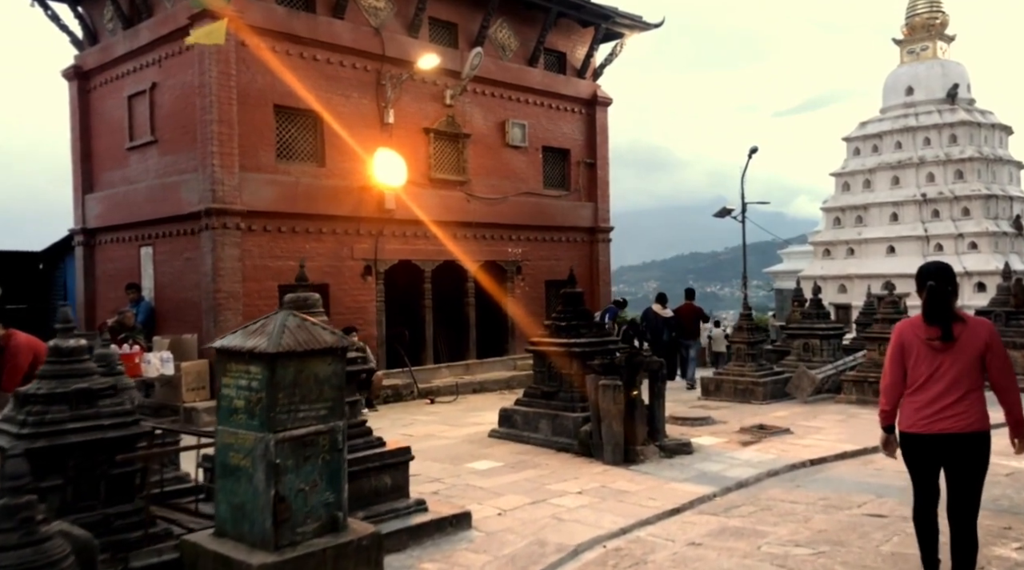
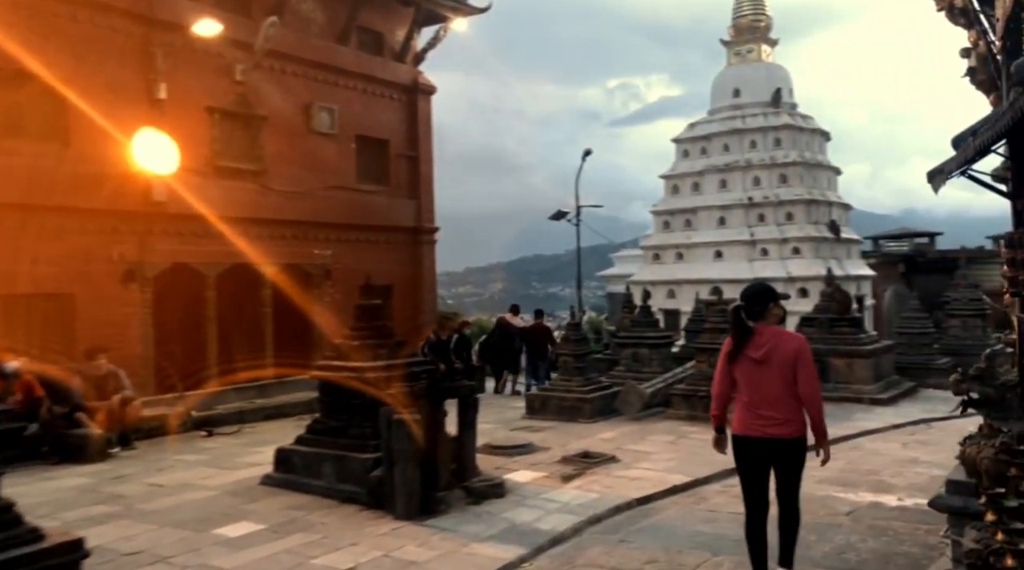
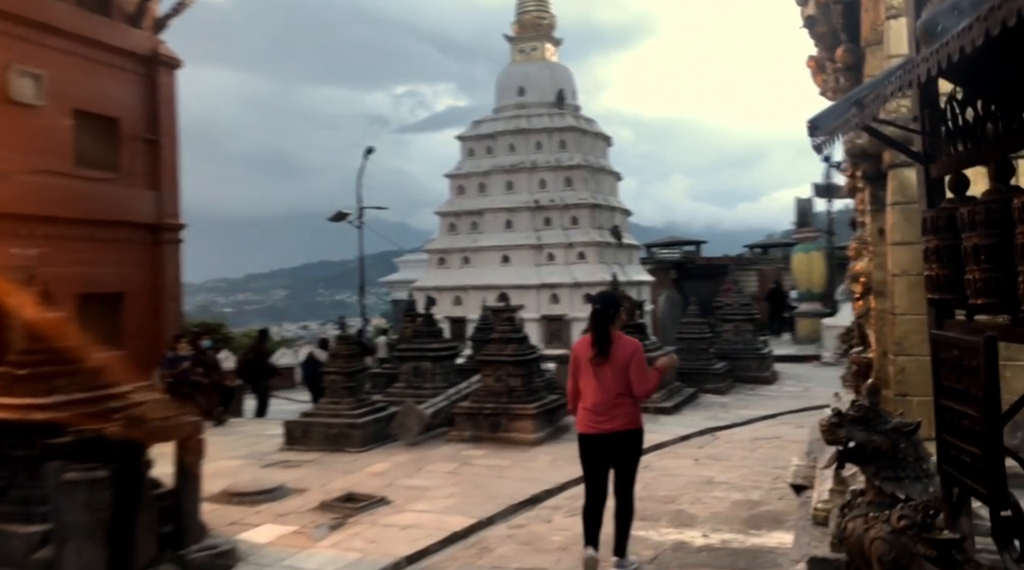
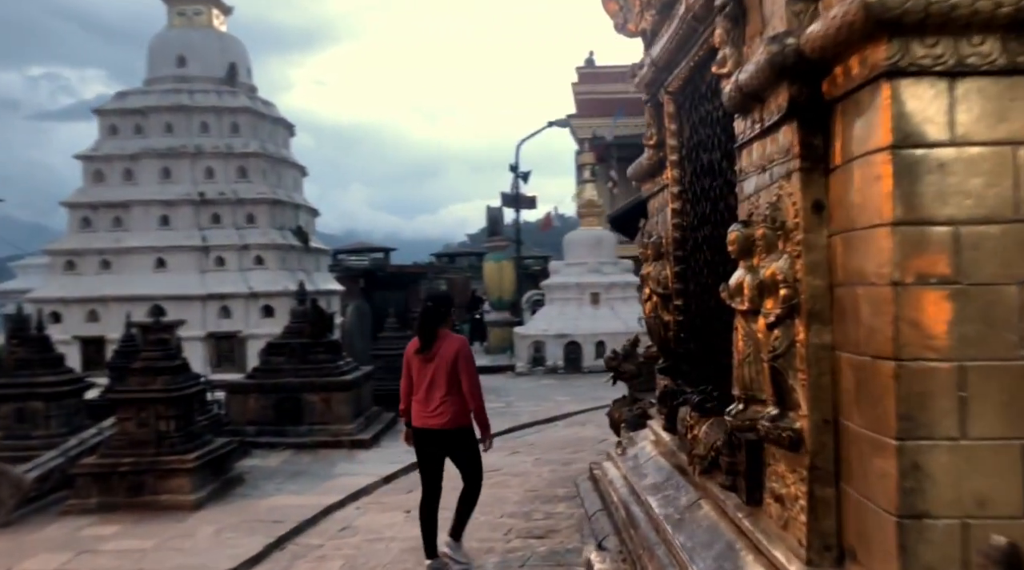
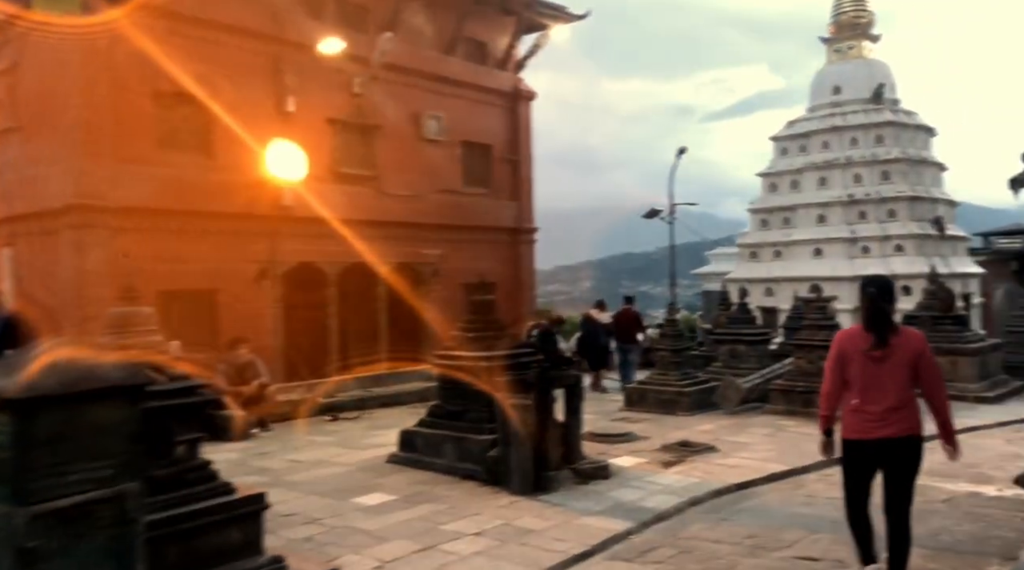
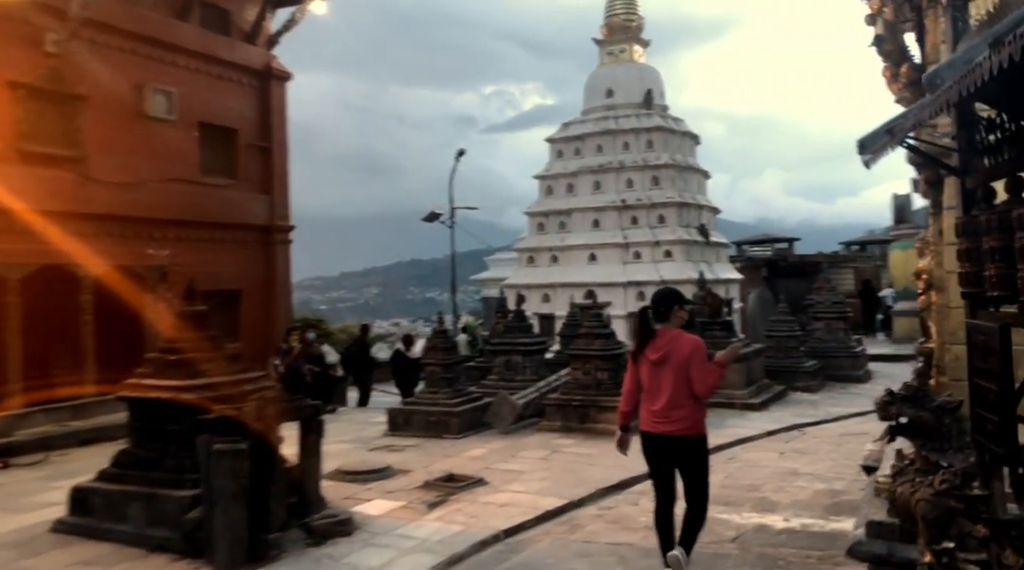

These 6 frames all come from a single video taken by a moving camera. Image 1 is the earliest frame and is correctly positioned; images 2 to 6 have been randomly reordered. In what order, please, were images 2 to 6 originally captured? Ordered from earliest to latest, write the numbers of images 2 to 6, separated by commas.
5, 2, 6, 3, 4
